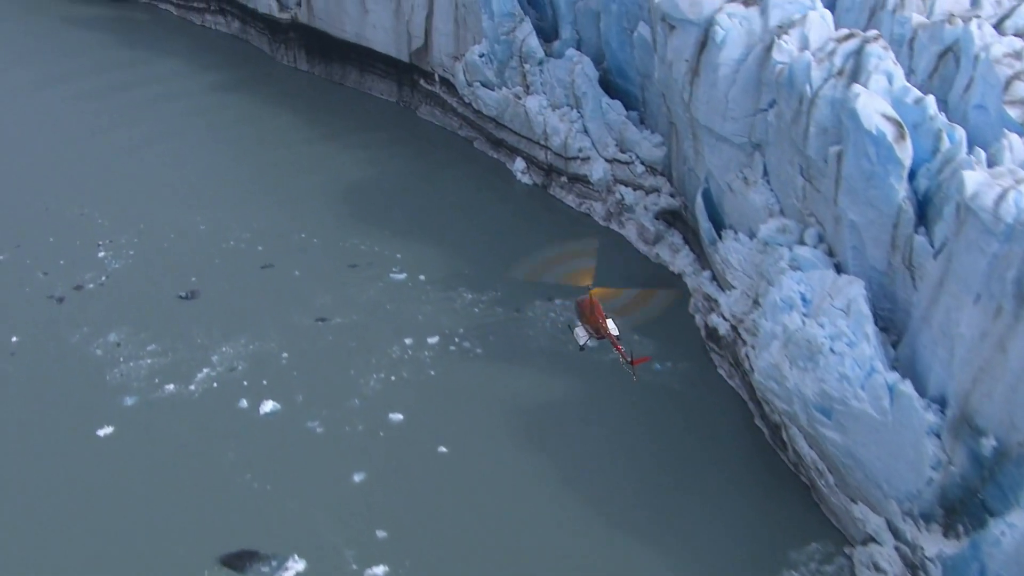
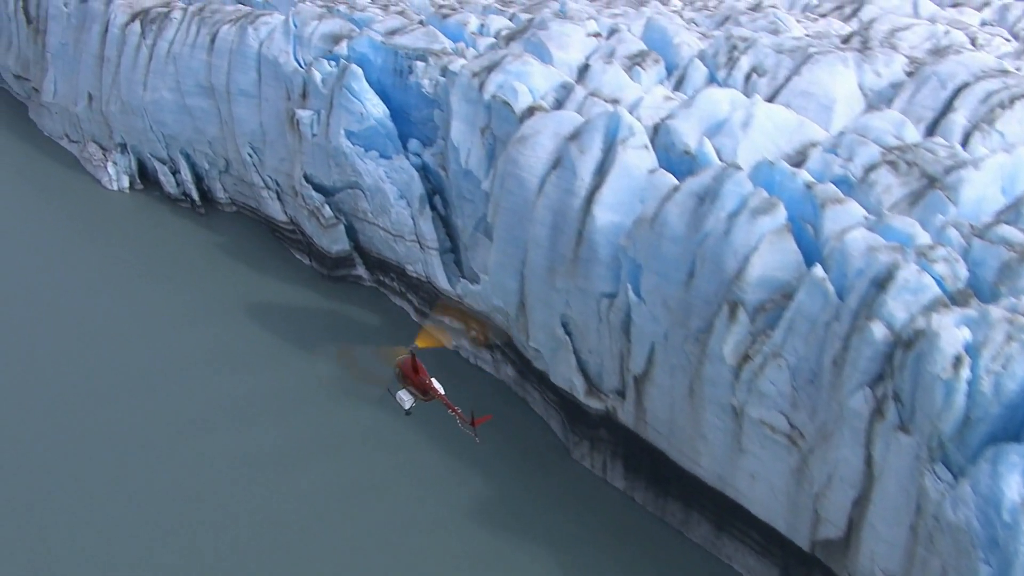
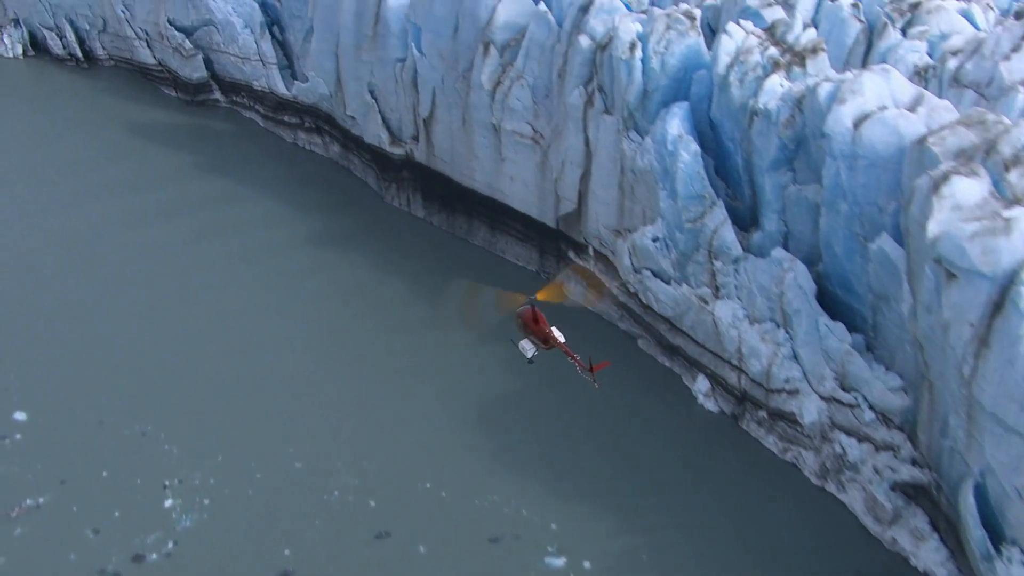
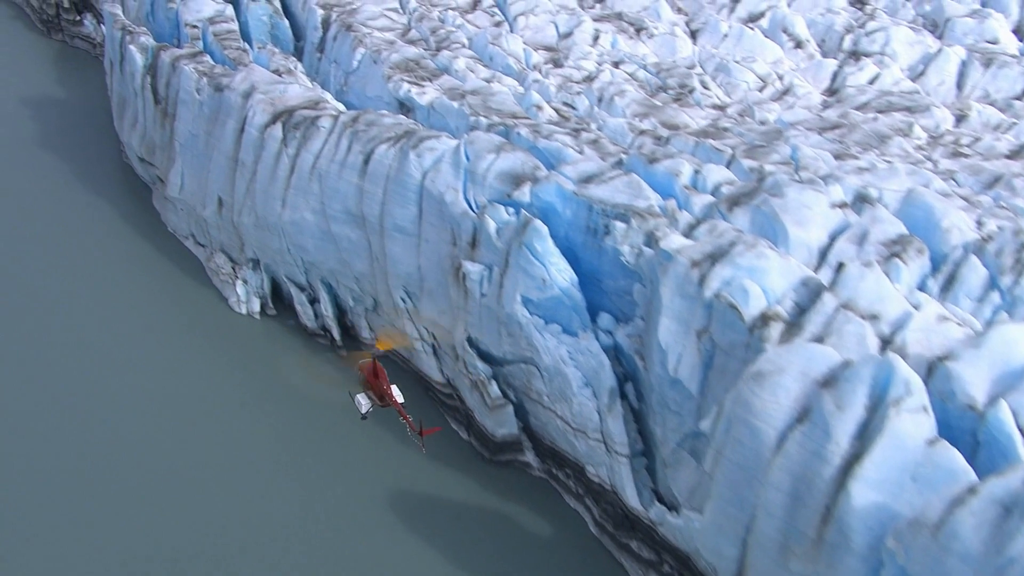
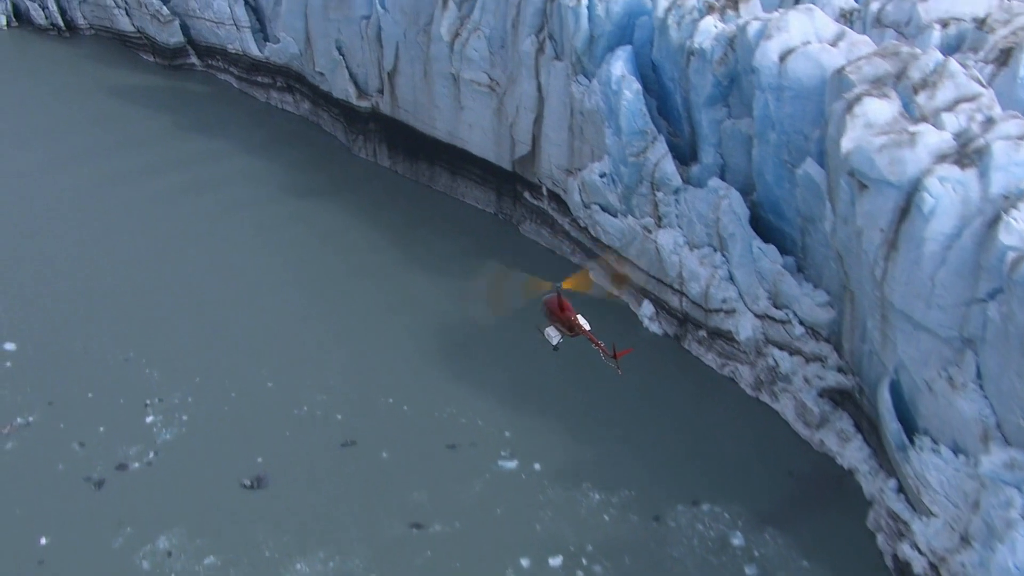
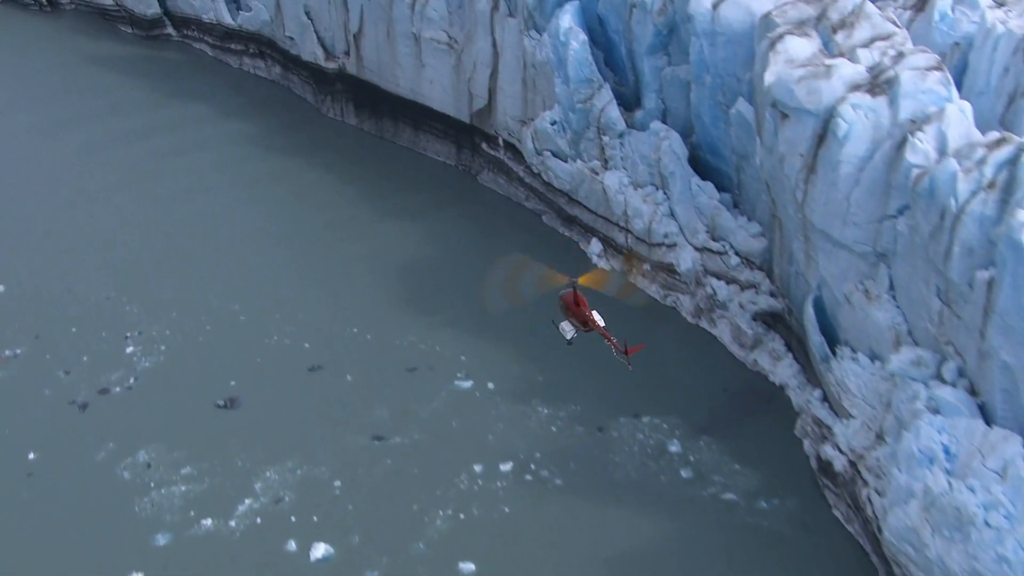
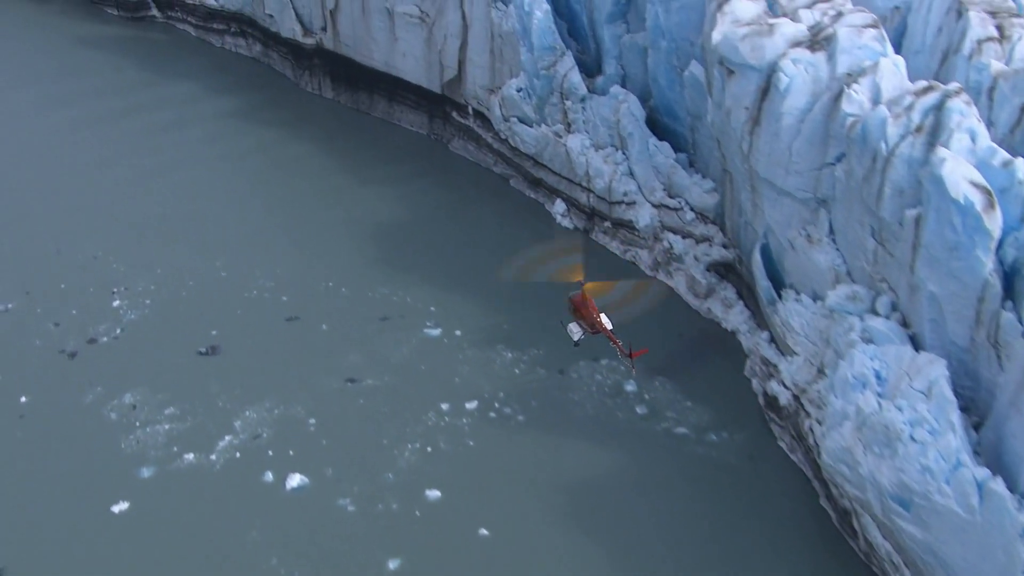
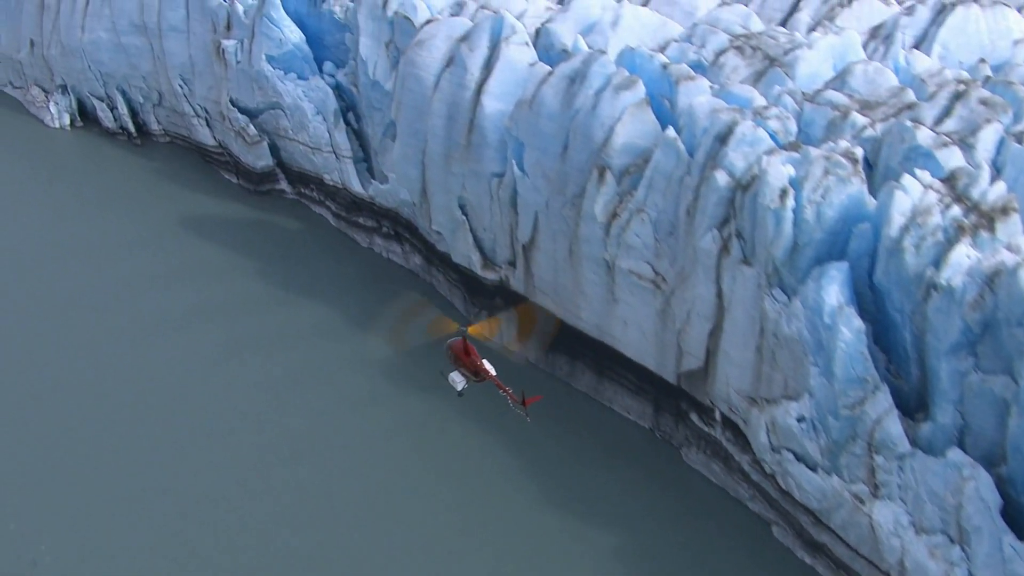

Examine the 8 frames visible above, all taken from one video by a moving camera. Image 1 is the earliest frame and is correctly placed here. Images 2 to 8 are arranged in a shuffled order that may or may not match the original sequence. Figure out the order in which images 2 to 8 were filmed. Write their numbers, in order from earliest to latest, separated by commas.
7, 6, 5, 3, 8, 2, 4
